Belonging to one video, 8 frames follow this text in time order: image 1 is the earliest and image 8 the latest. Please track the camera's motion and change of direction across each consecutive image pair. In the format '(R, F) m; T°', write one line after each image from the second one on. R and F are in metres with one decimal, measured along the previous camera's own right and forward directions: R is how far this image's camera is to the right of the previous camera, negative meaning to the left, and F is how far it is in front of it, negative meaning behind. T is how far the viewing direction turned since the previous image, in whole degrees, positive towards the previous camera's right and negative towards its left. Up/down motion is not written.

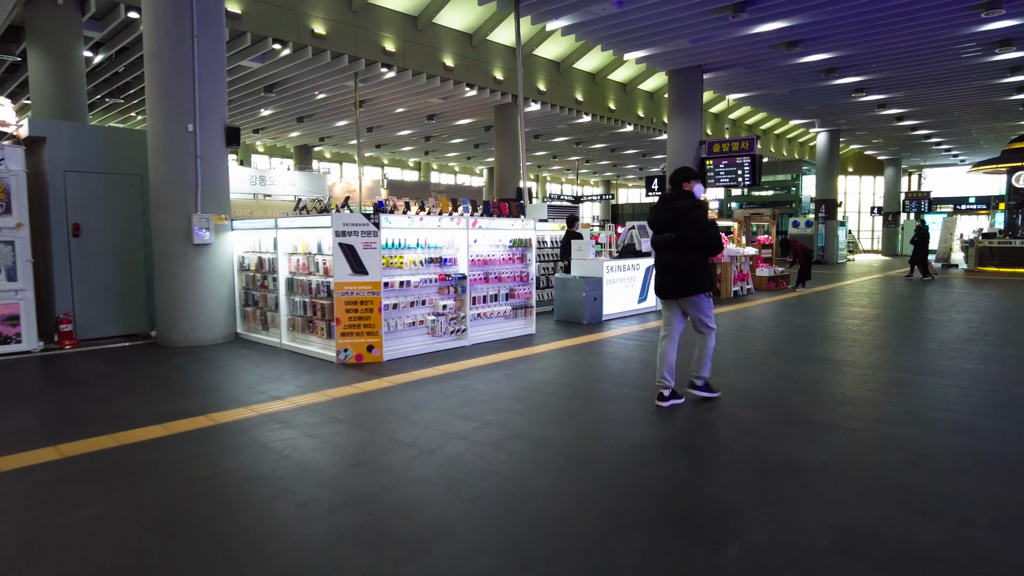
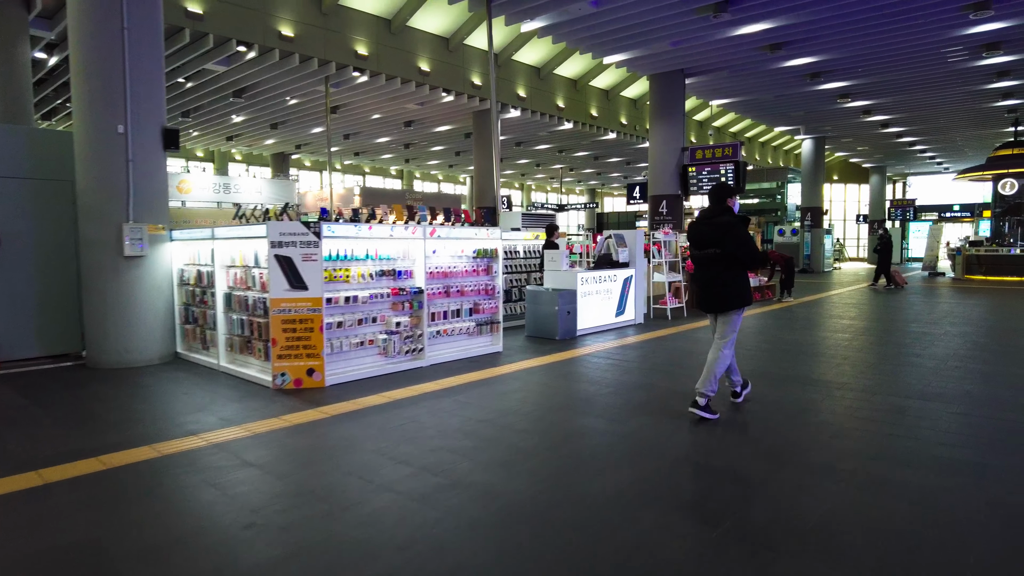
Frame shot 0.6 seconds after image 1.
(+0.2, +0.5) m; +1°
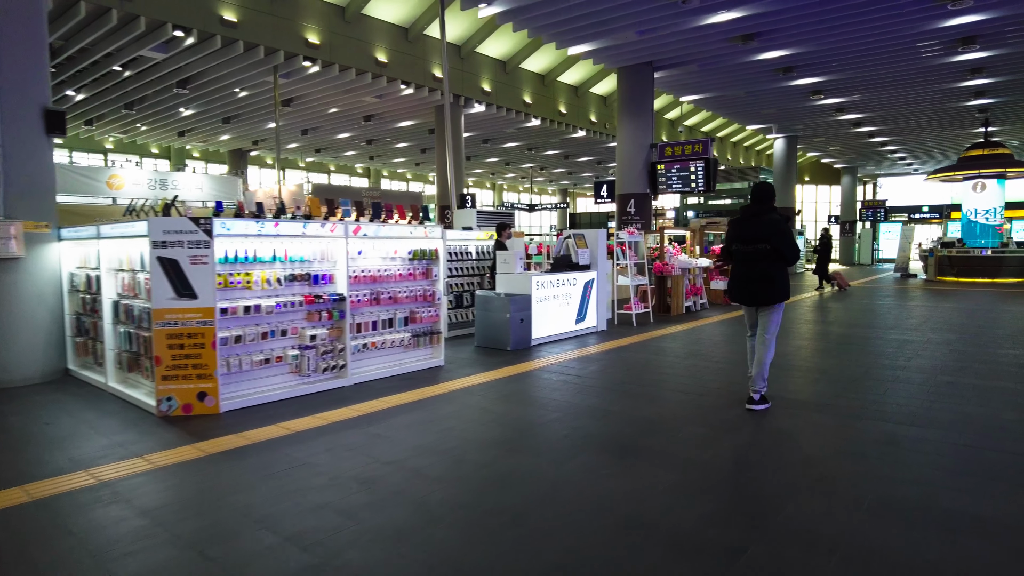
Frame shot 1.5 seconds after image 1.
(+0.3, +0.7) m; +2°
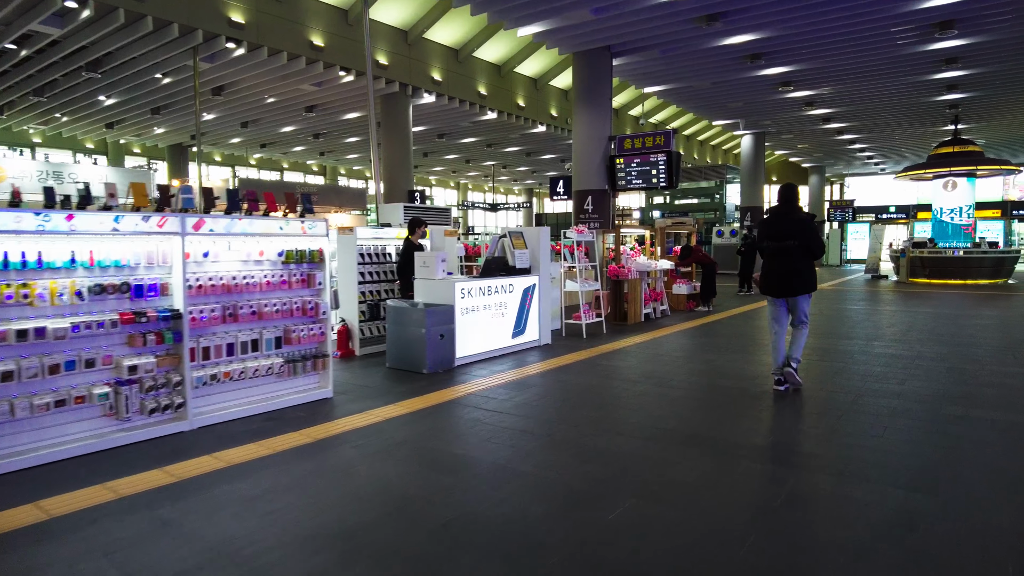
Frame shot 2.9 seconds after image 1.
(+0.5, +1.2) m; +2°
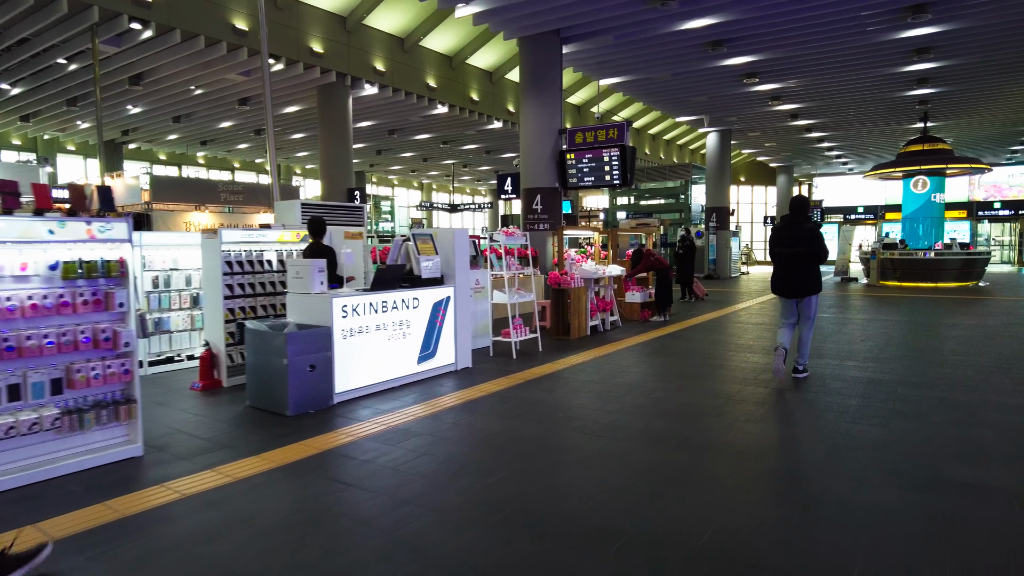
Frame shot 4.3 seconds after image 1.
(+0.6, +1.1) m; +2°
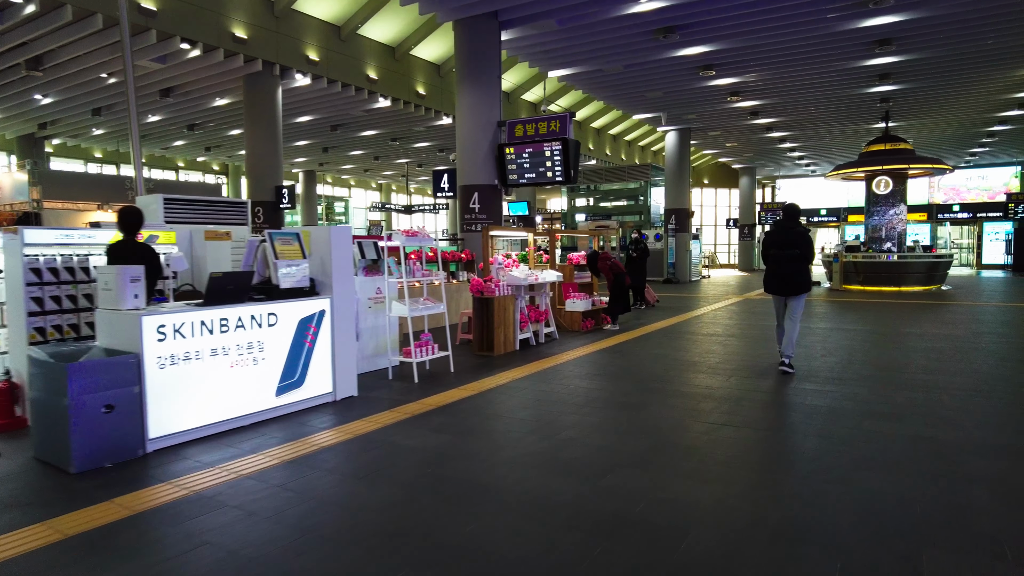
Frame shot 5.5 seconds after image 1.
(+0.6, +1.0) m; +3°
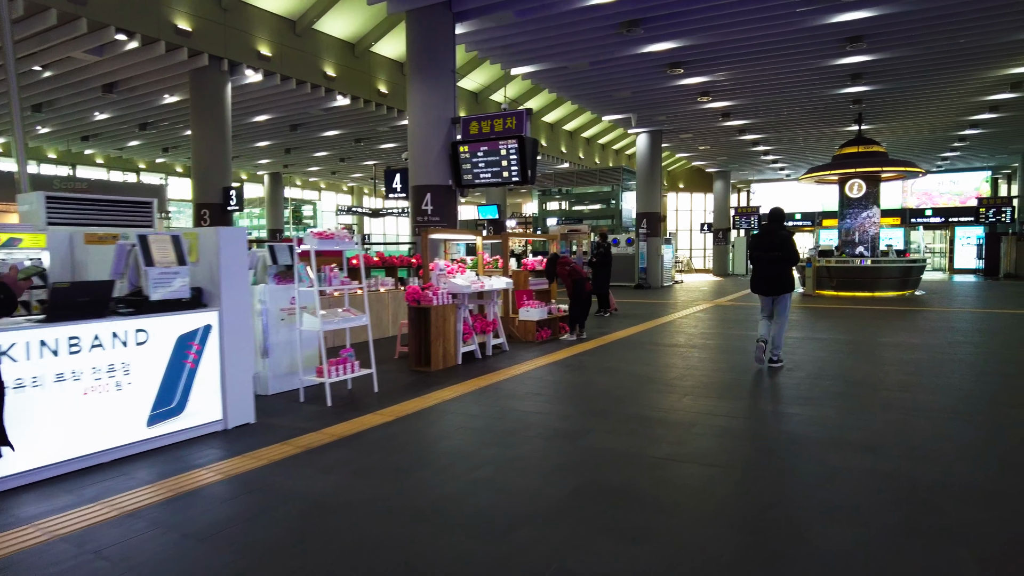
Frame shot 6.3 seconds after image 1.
(+0.4, +0.6) m; +2°
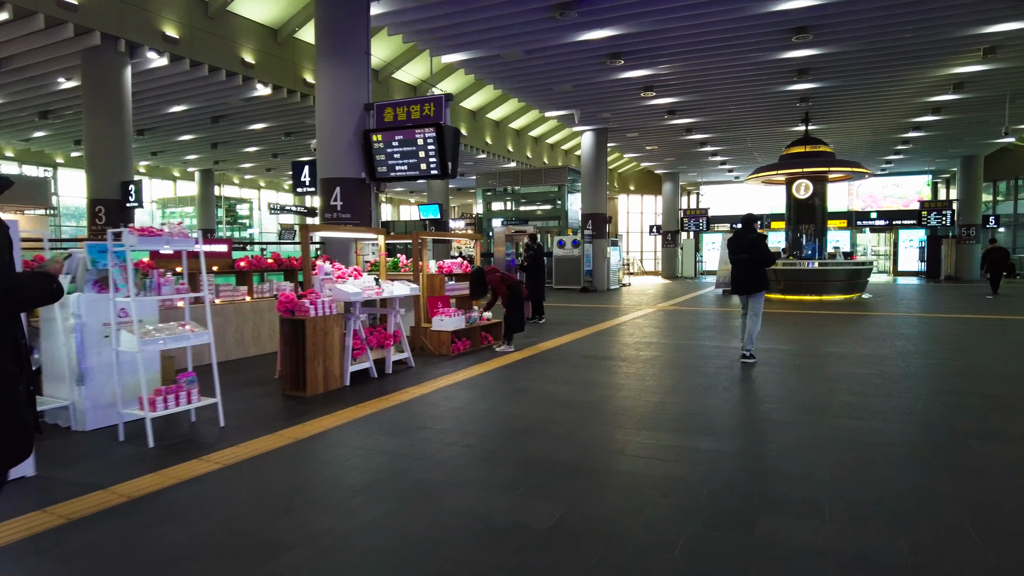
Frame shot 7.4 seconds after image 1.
(+0.5, +0.9) m; +4°
